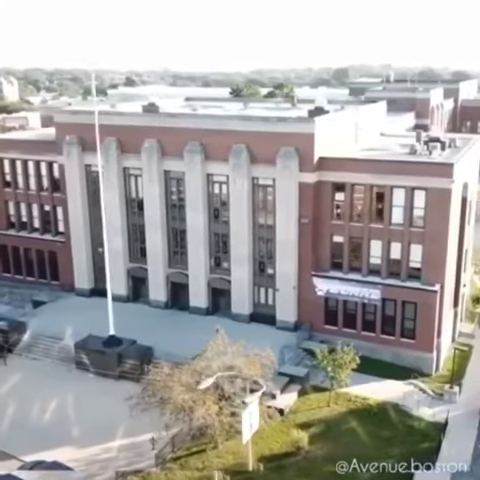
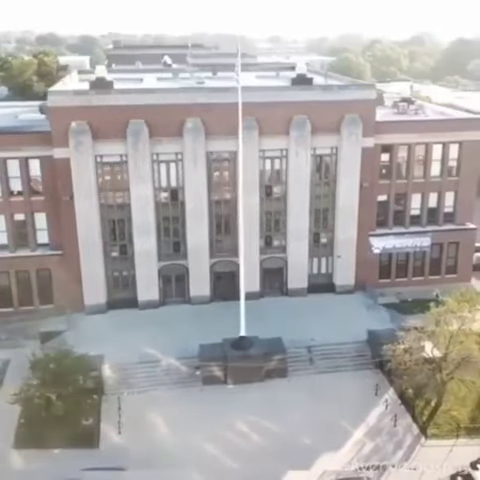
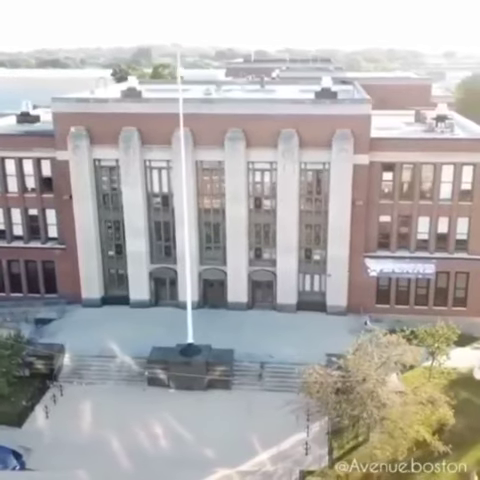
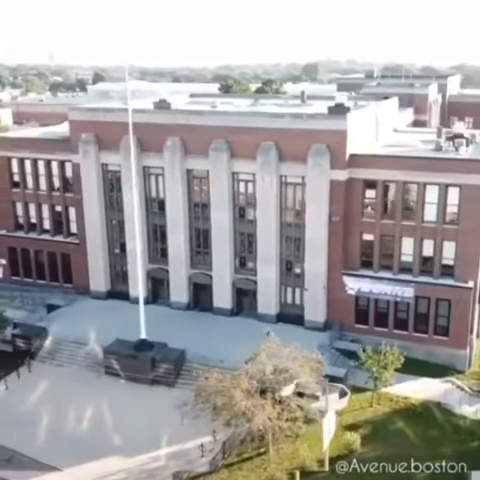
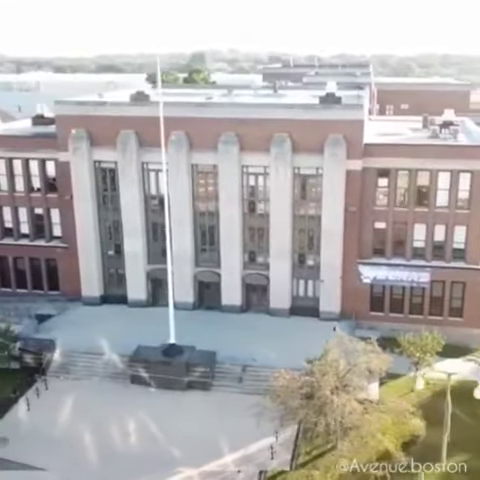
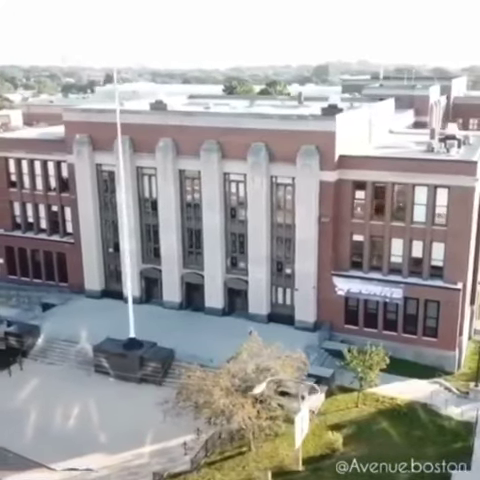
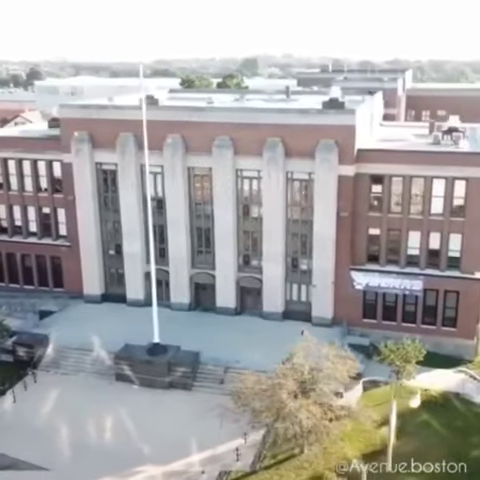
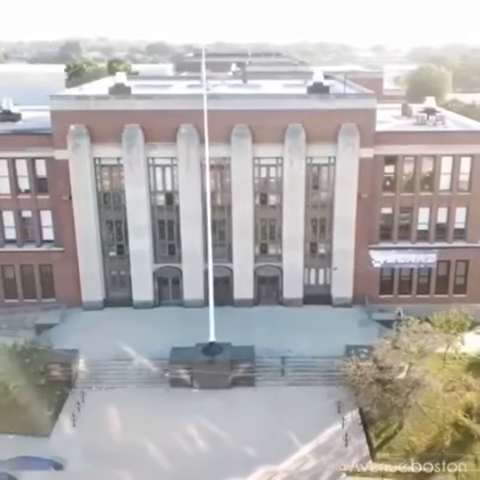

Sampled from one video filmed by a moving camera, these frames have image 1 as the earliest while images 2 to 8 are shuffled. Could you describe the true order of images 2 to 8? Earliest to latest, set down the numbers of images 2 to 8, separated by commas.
6, 4, 7, 5, 3, 8, 2
